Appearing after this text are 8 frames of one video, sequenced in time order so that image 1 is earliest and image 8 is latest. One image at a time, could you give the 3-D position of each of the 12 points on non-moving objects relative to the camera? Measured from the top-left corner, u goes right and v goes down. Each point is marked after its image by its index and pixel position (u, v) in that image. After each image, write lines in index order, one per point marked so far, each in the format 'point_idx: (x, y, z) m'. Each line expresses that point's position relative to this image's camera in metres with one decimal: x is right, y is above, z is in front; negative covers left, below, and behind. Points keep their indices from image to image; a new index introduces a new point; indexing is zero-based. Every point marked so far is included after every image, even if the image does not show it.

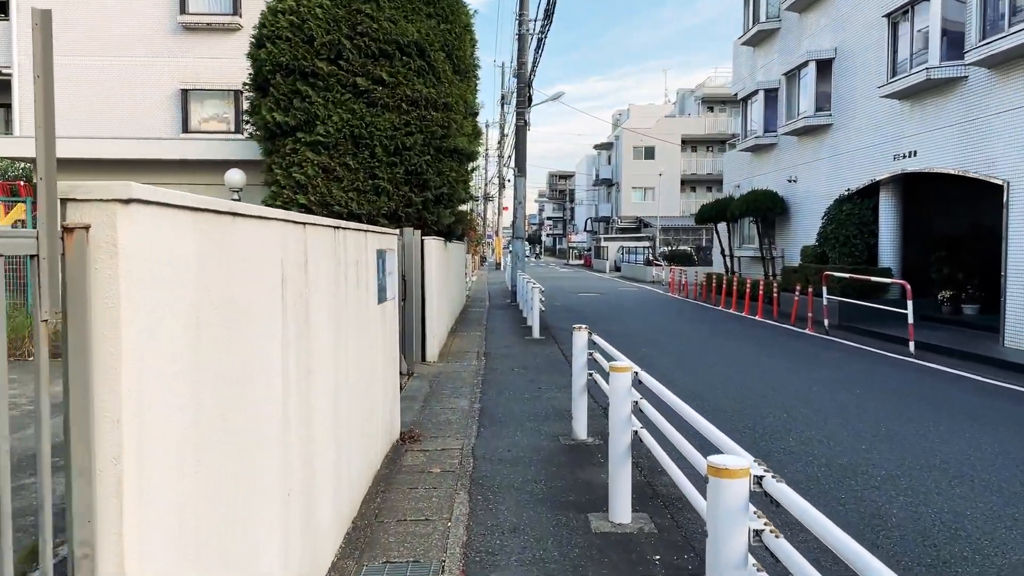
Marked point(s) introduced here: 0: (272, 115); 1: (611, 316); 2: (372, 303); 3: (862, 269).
0: (-3.4, +2.5, +11.6) m
1: (+2.1, -0.6, +17.9) m
2: (-0.9, -0.1, +5.5) m
3: (+6.9, +0.4, +16.2) m
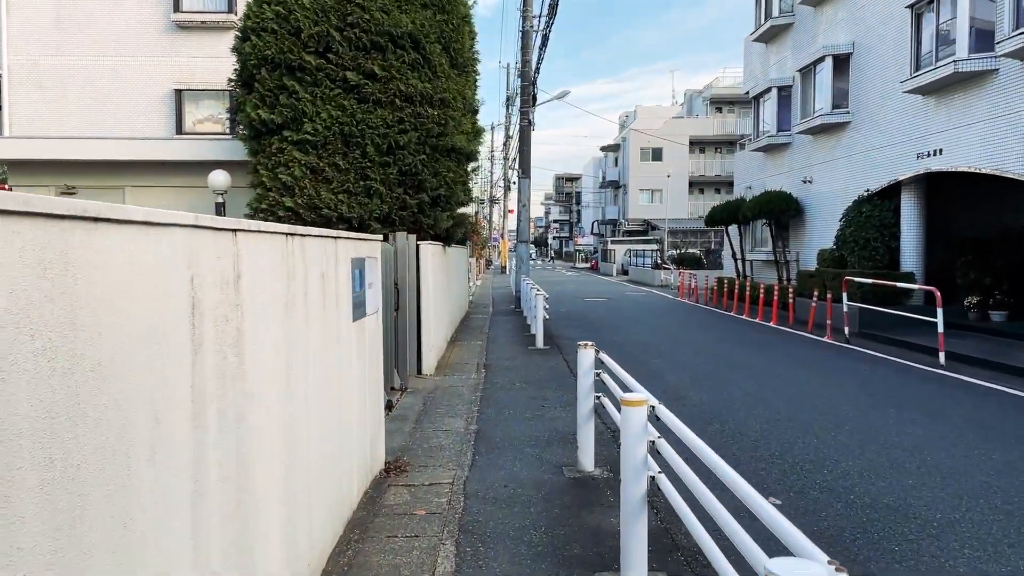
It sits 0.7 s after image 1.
0: (-3.4, +2.3, +10.8) m
1: (+2.2, -0.7, +17.1) m
2: (-1.0, -0.2, +4.8) m
3: (+7.0, +0.3, +15.4) m
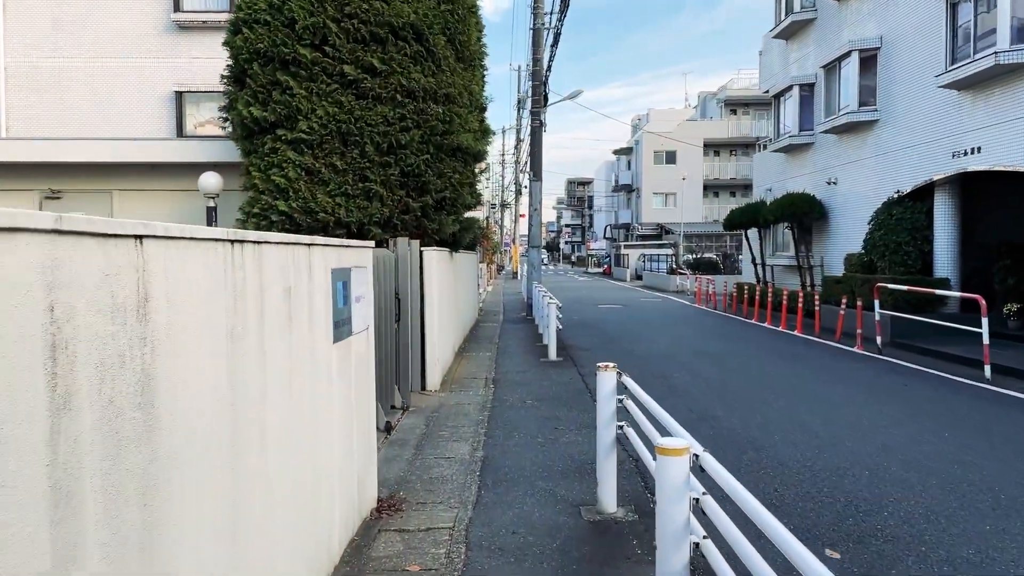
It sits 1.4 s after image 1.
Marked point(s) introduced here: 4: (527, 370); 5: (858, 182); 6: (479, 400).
0: (-3.3, +2.2, +10.1) m
1: (+2.4, -0.9, +16.3) m
2: (-0.9, -0.3, +4.0) m
3: (+7.2, +0.2, +14.5) m
4: (+0.2, -1.2, +11.5) m
5: (+7.6, +2.3, +17.9) m
6: (-0.4, -1.3, +9.6) m
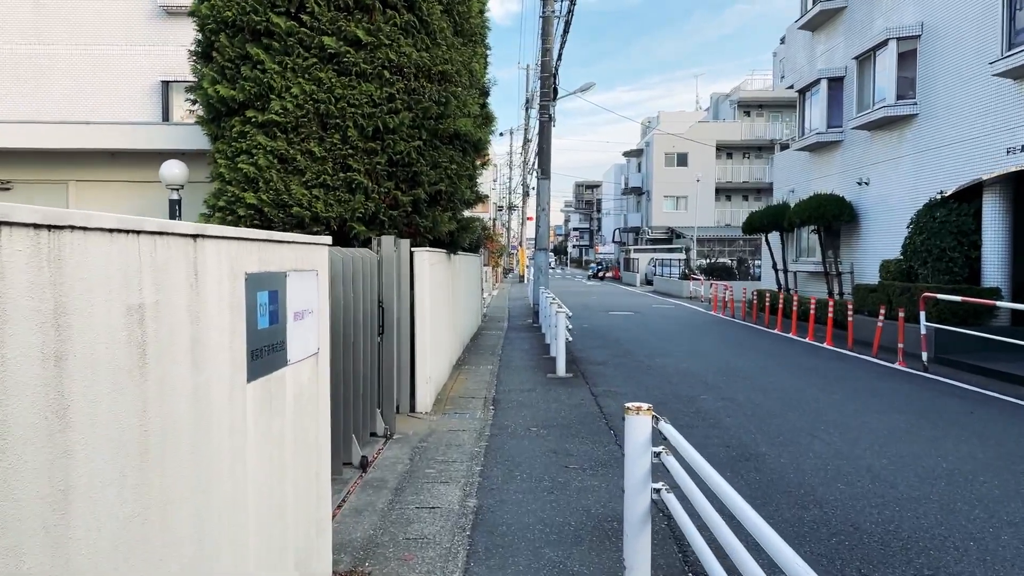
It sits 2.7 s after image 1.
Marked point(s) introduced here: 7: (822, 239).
0: (-3.2, +2.2, +8.8) m
1: (+2.5, -1.0, +15.0) m
2: (-0.9, -0.3, +2.7) m
3: (+7.3, 0.0, +13.1) m
4: (+0.2, -1.2, +10.1) m
5: (+7.7, +2.1, +16.5) m
6: (-0.4, -1.4, +8.2) m
7: (+7.2, +1.1, +18.9) m
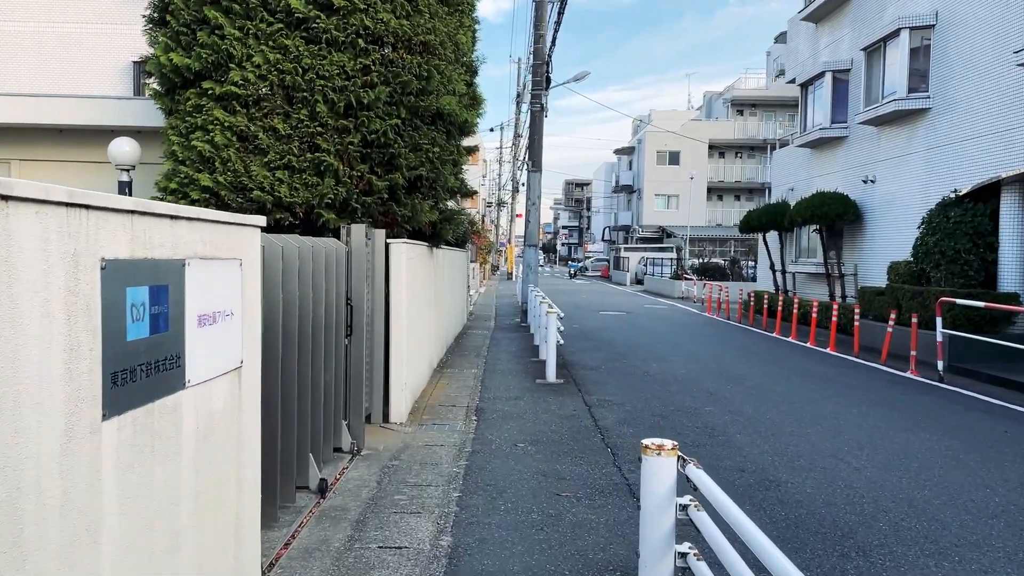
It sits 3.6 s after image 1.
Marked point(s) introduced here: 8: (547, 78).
0: (-3.3, +2.2, +7.8) m
1: (+2.3, -1.0, +14.1) m
2: (-1.0, -0.3, +1.8) m
3: (+7.1, -0.1, +12.3) m
4: (+0.1, -1.2, +9.2) m
5: (+7.5, +2.1, +15.7) m
6: (-0.5, -1.4, +7.3) m
7: (+6.9, +1.1, +18.1) m
8: (+0.8, +5.0, +19.6) m
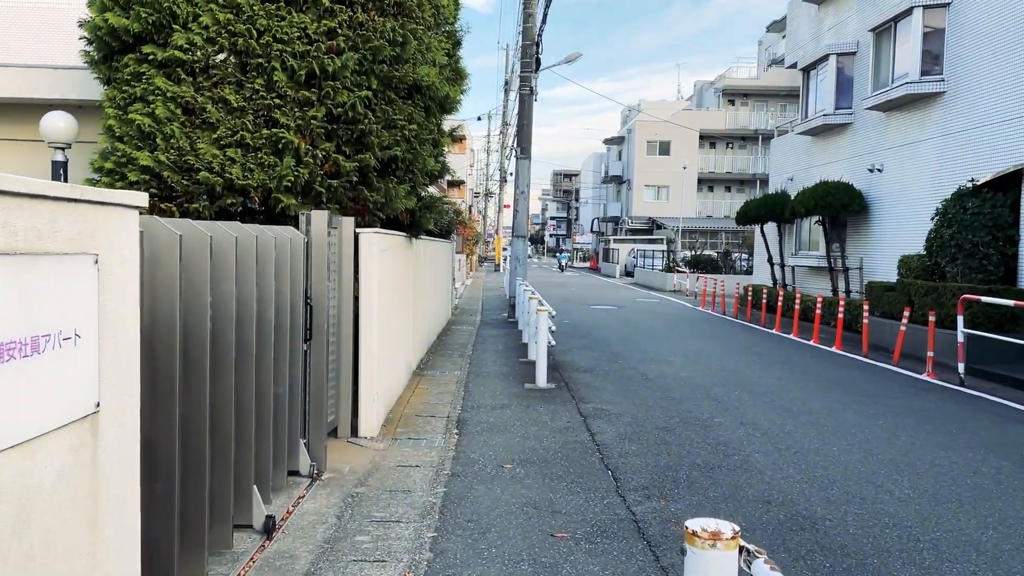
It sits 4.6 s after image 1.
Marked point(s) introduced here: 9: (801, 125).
0: (-3.4, +2.3, +6.8) m
1: (+2.1, -0.9, +13.2) m
2: (-1.0, -0.3, +0.8) m
3: (+6.9, 0.0, +11.4) m
4: (-0.1, -1.2, +8.3) m
5: (+7.2, +2.1, +14.8) m
6: (-0.6, -1.3, +6.4) m
7: (+6.6, +1.2, +17.2) m
8: (+0.6, +5.2, +18.6) m
9: (+6.8, +3.8, +19.1) m
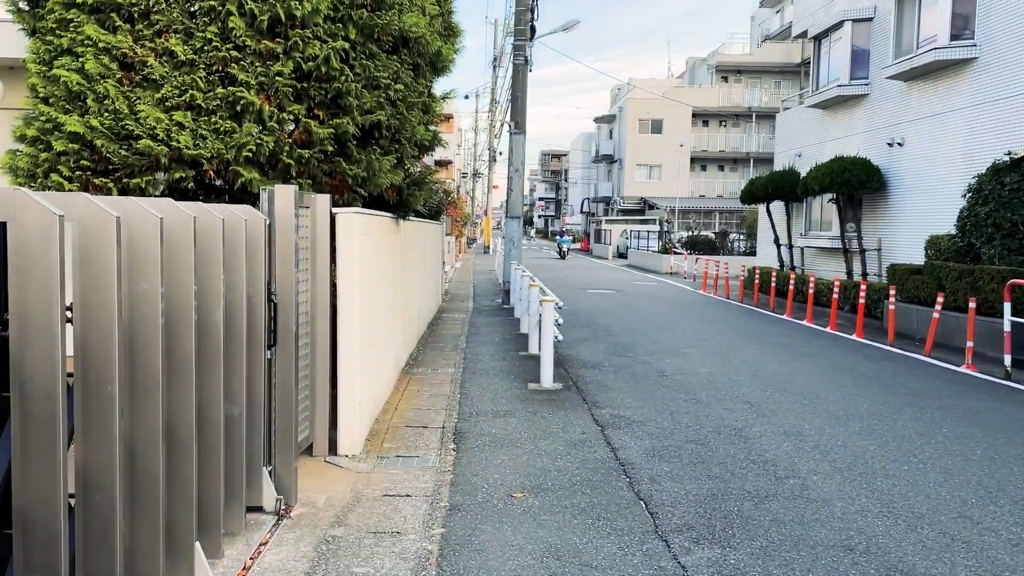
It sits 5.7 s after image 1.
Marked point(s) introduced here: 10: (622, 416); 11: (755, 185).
0: (-3.4, +2.3, +5.6) m
1: (+2.0, -0.7, +12.1) m
2: (-0.9, -0.4, -0.3) m
3: (+6.9, +0.2, +10.4) m
4: (0.0, -1.1, +7.2) m
5: (+7.2, +2.4, +13.7) m
6: (-0.6, -1.3, +5.3) m
7: (+6.5, +1.5, +16.2) m
8: (+0.4, +5.5, +17.4) m
9: (+6.6, +4.2, +18.0) m
10: (+0.9, -1.1, +6.9) m
11: (+5.7, +2.4, +19.1) m
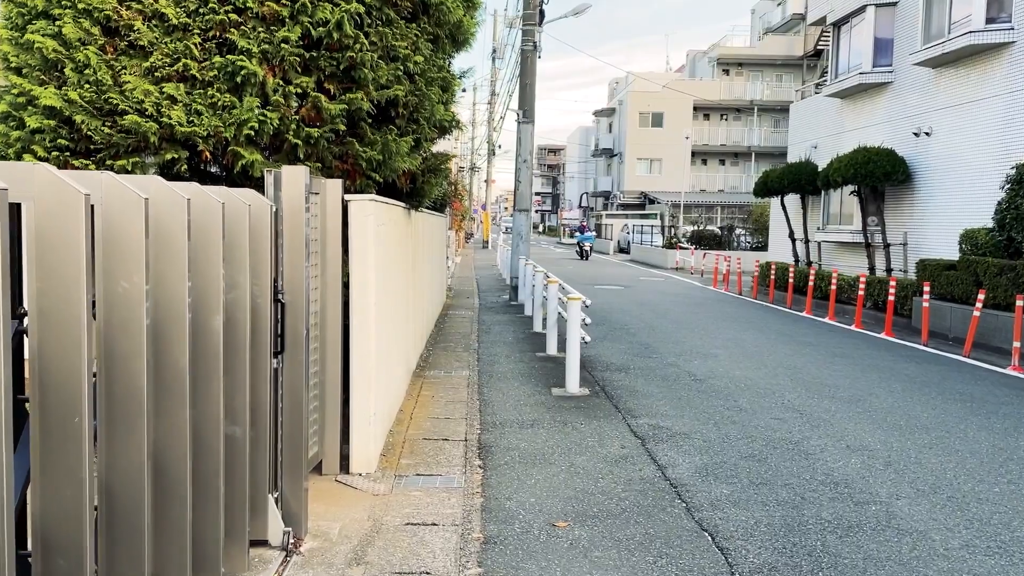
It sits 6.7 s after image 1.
0: (-3.1, +2.3, +4.9) m
1: (+2.2, -0.6, +11.5) m
2: (-0.6, -0.4, -1.0) m
3: (+7.1, +0.2, +9.8) m
4: (+0.2, -1.0, +6.5) m
5: (+7.3, +2.5, +13.1) m
6: (-0.3, -1.3, +4.6) m
7: (+6.7, +1.6, +15.5) m
8: (+0.6, +5.6, +16.7) m
9: (+6.8, +4.3, +17.4) m
10: (+1.1, -1.1, +6.2) m
11: (+5.8, +2.5, +18.4) m
